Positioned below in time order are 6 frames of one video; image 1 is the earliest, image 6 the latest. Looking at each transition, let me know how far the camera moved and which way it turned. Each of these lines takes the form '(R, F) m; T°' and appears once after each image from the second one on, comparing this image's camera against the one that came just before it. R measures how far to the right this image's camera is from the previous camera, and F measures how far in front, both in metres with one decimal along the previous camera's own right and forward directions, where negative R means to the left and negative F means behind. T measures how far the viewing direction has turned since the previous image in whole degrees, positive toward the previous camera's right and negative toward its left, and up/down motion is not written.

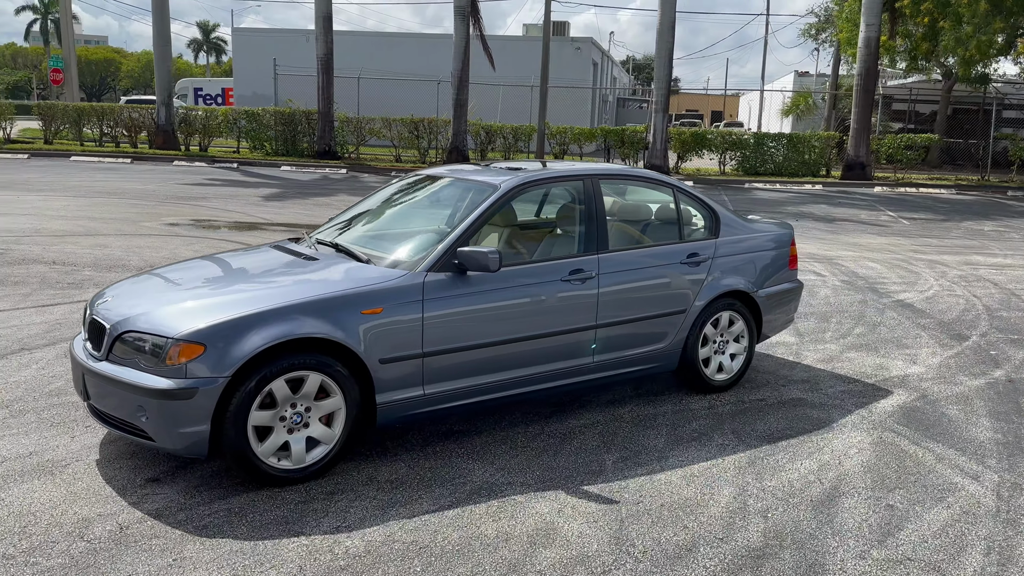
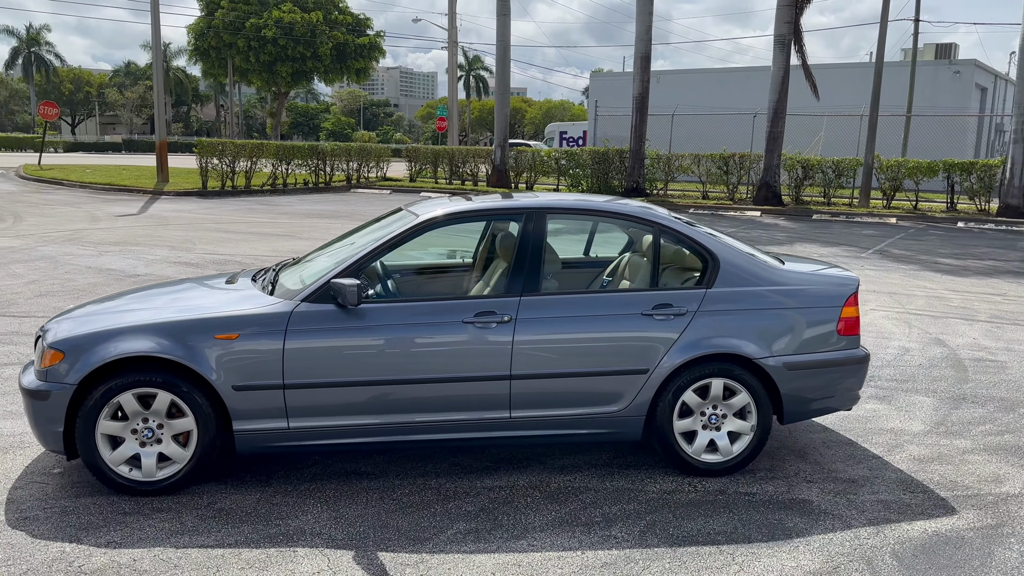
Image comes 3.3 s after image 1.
(+2.2, +0.9) m; -26°
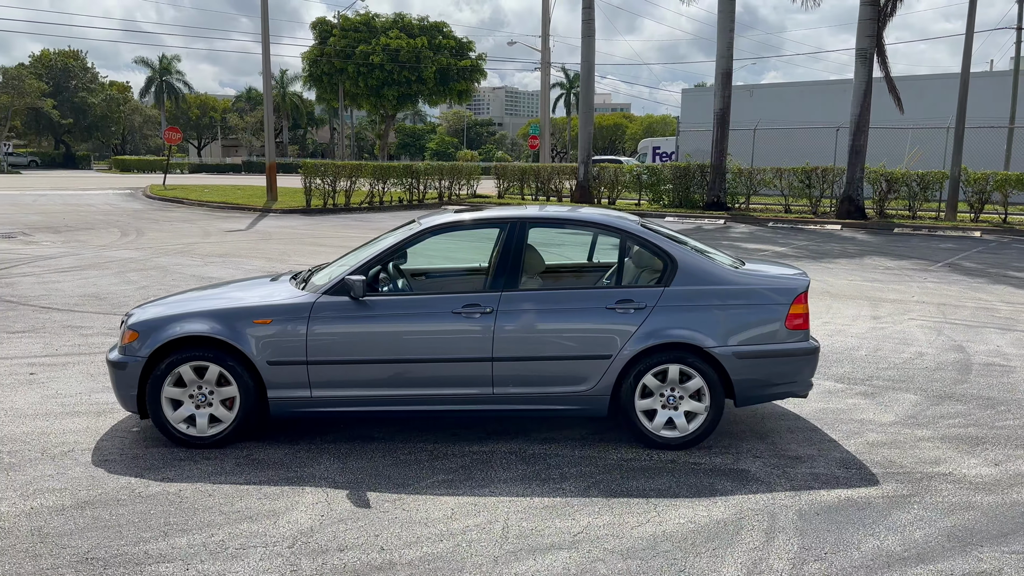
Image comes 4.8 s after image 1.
(+0.7, -0.8) m; -7°
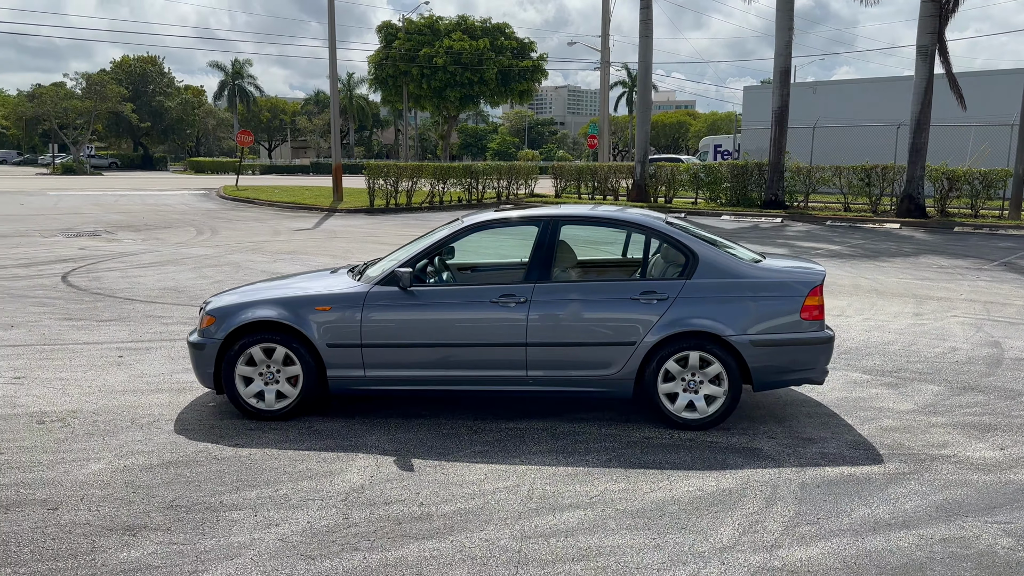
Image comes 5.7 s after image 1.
(+0.2, -0.5) m; -4°
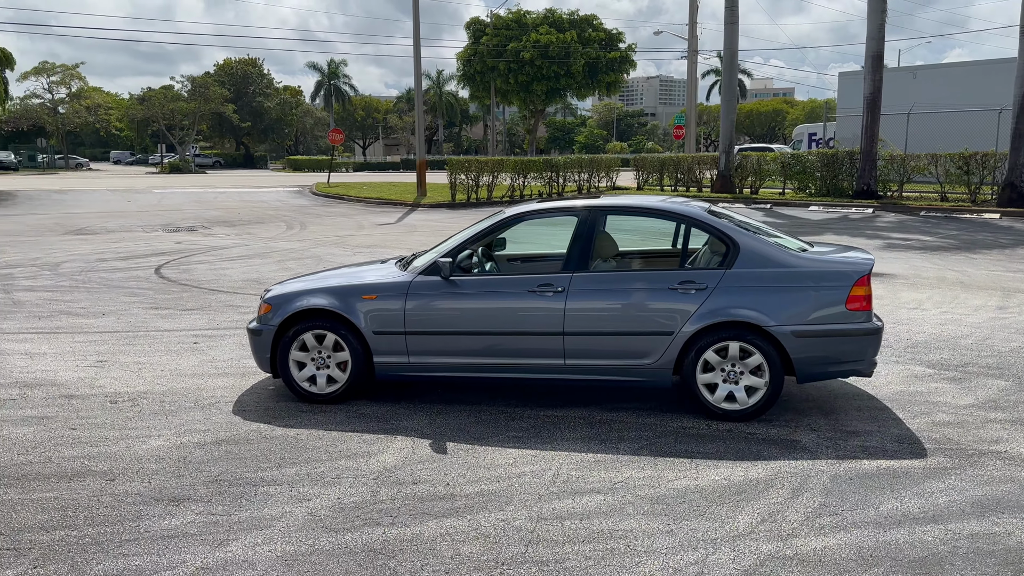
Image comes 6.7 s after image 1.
(+0.3, -0.1) m; -6°
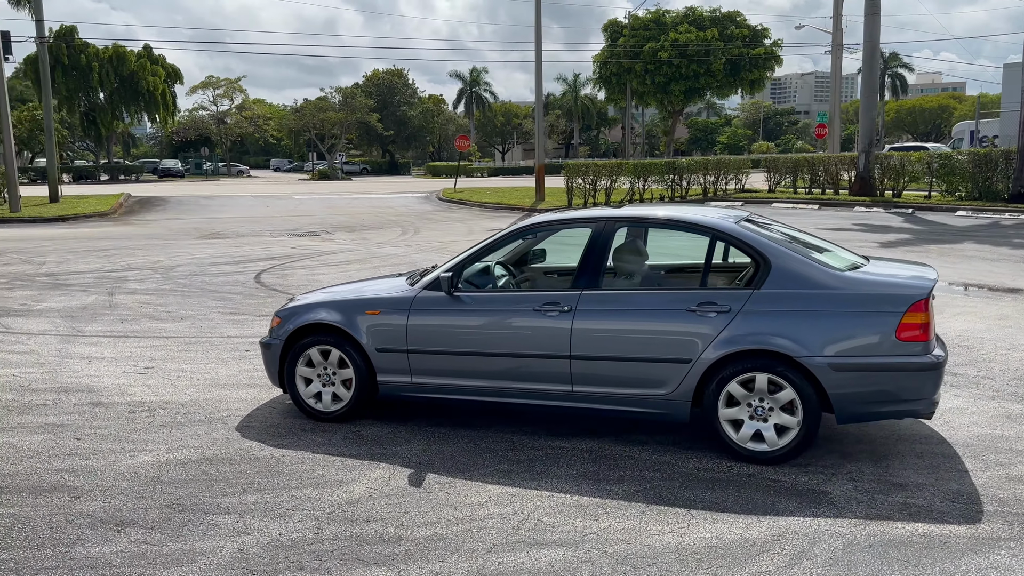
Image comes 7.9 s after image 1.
(+0.8, +0.5) m; -10°
